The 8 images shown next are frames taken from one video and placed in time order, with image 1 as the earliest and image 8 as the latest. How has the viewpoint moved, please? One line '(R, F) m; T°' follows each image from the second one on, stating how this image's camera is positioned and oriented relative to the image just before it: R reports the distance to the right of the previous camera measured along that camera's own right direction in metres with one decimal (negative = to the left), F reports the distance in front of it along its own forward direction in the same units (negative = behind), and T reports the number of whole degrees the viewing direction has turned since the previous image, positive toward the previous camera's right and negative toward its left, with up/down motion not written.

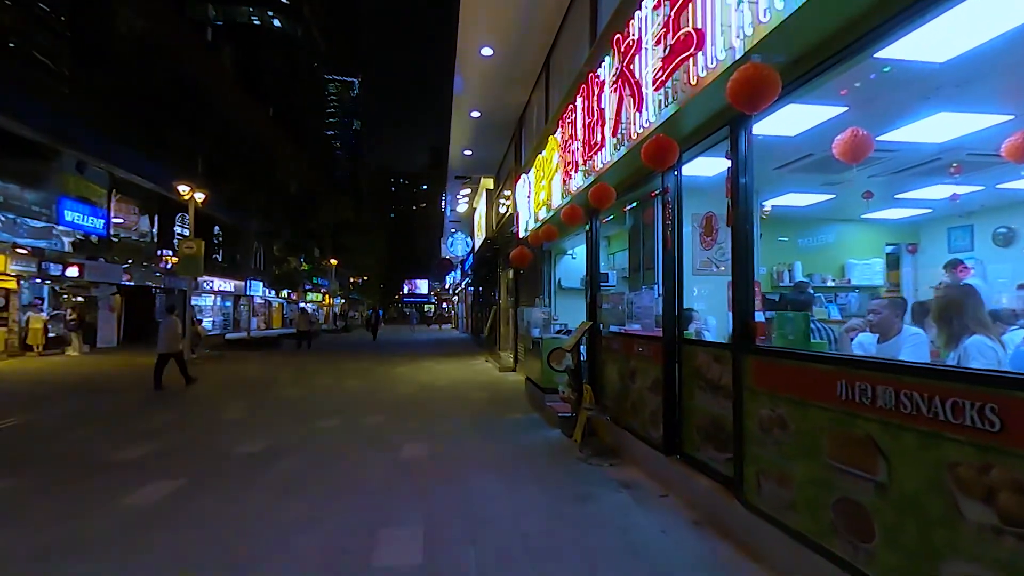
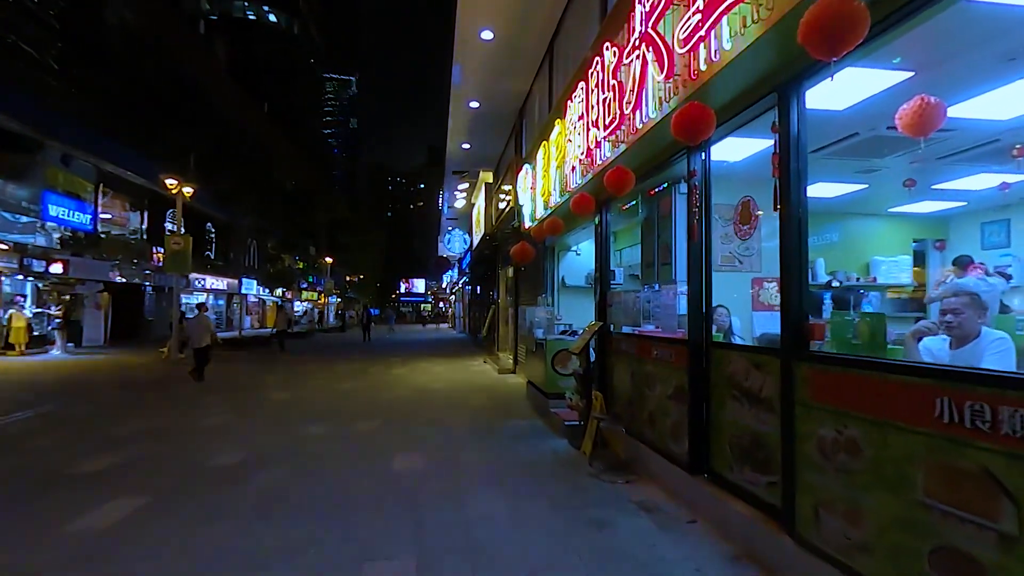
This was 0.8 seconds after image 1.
(-0.1, +0.6) m; 0°
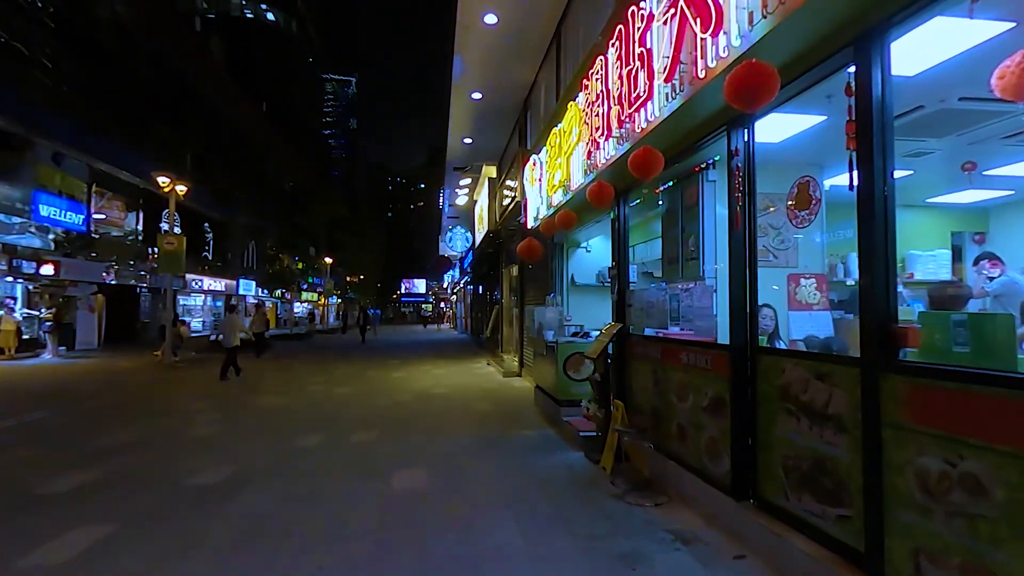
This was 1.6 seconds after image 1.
(-0.1, +0.6) m; 0°
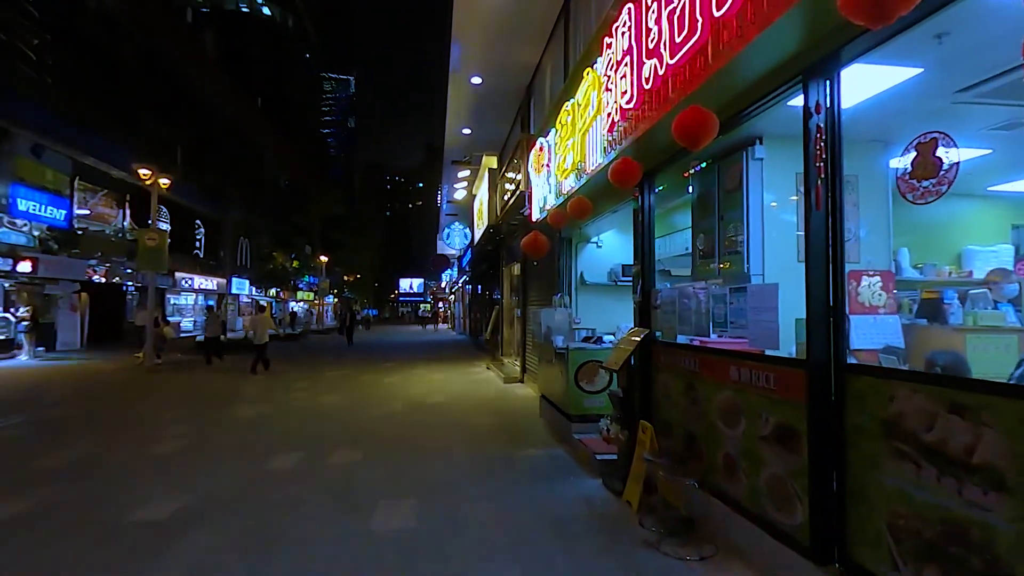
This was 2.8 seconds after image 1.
(-0.1, +0.9) m; 0°
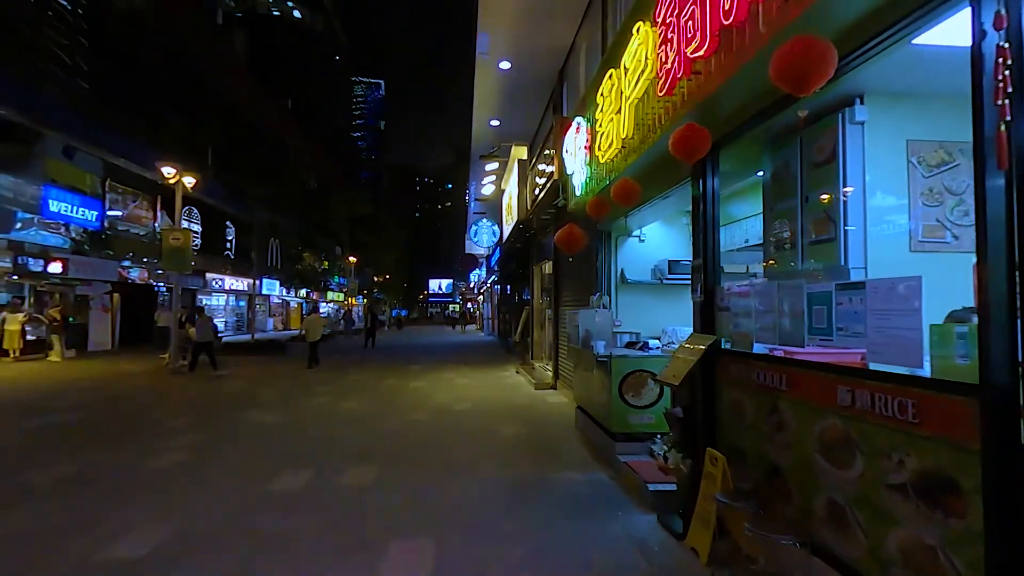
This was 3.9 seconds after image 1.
(-0.1, +0.8) m; -3°
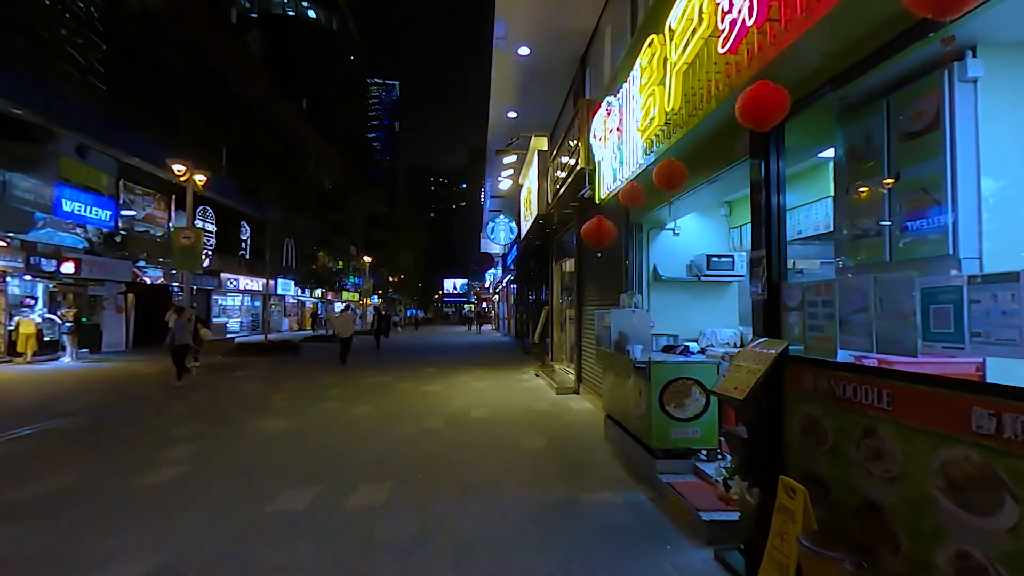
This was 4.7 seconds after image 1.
(-0.1, +0.6) m; -2°
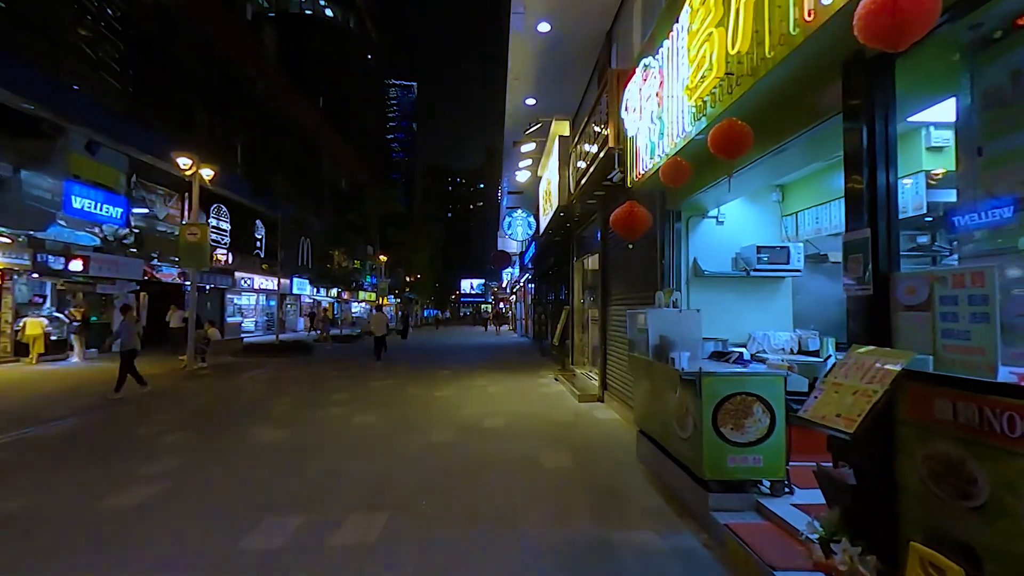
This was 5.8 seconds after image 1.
(0.0, +0.9) m; -2°
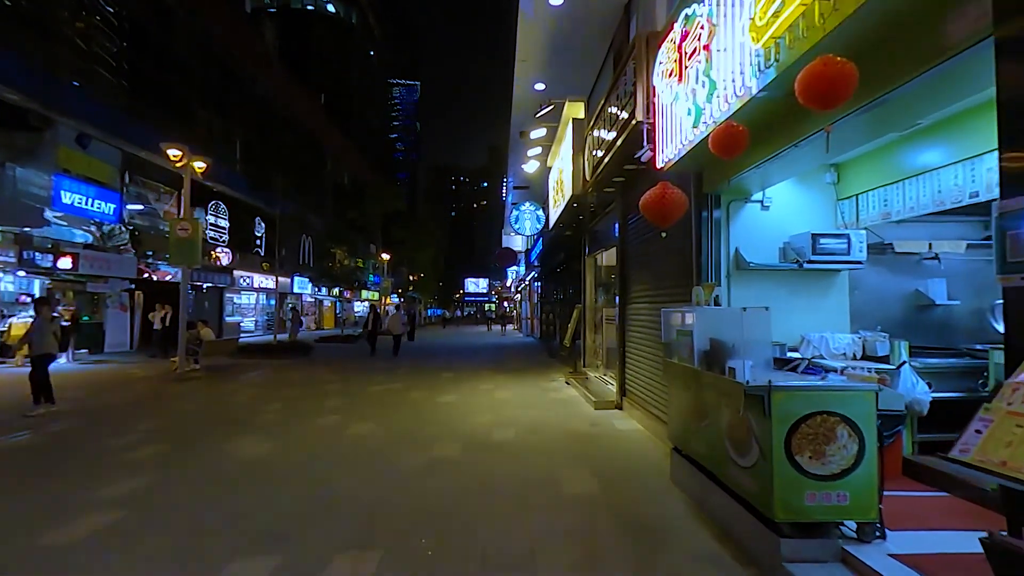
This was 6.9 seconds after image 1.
(-0.1, +0.8) m; 0°
